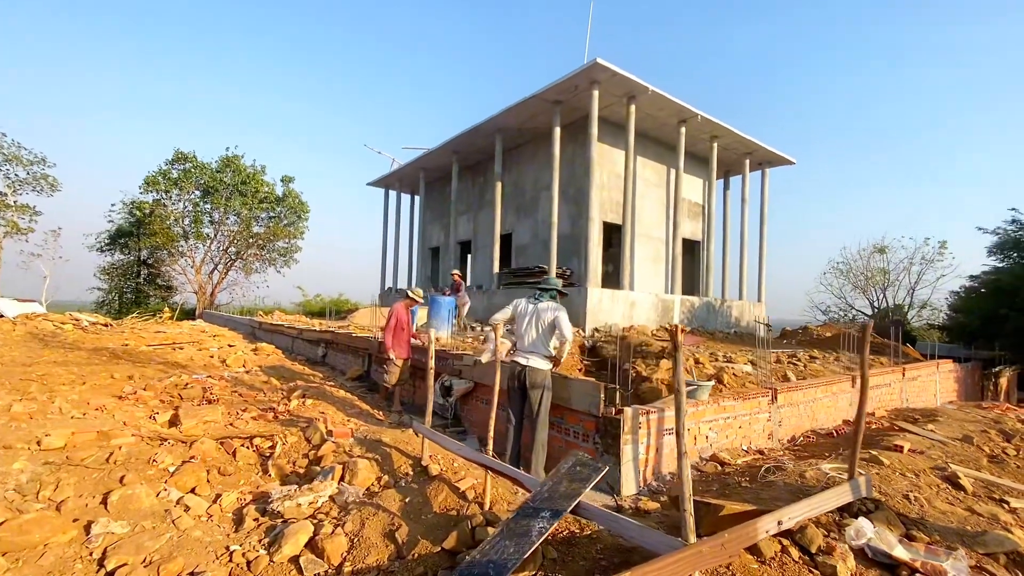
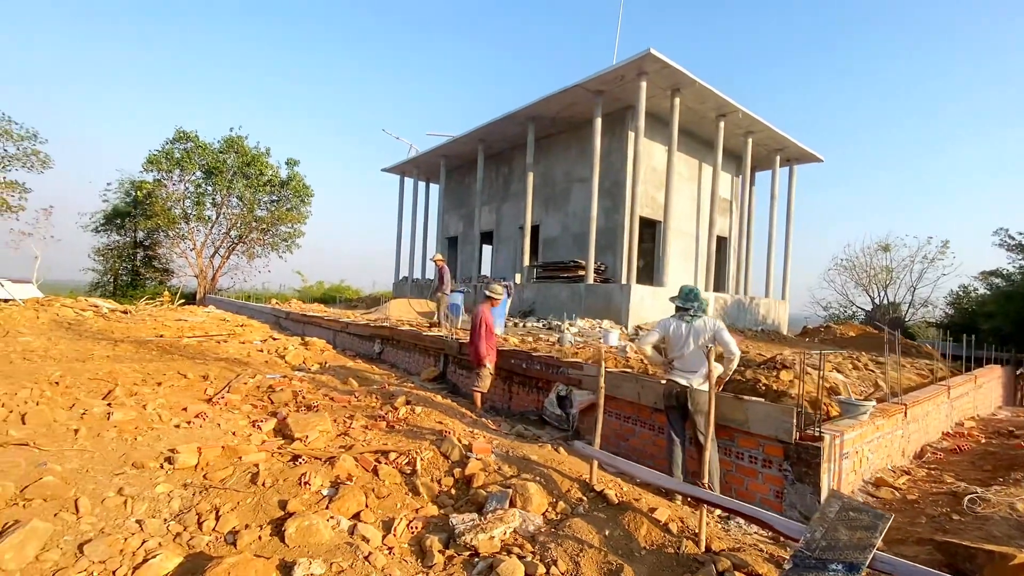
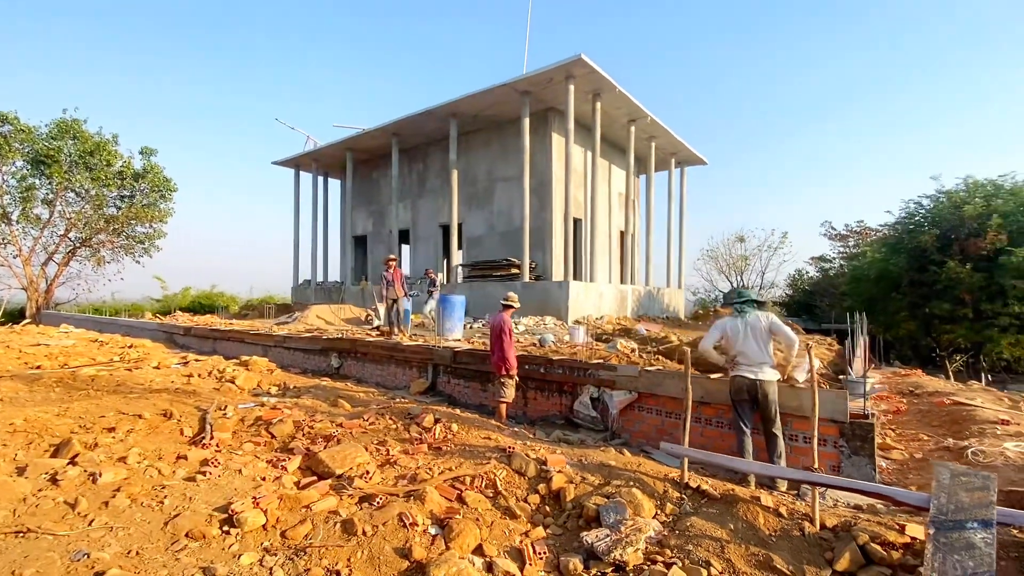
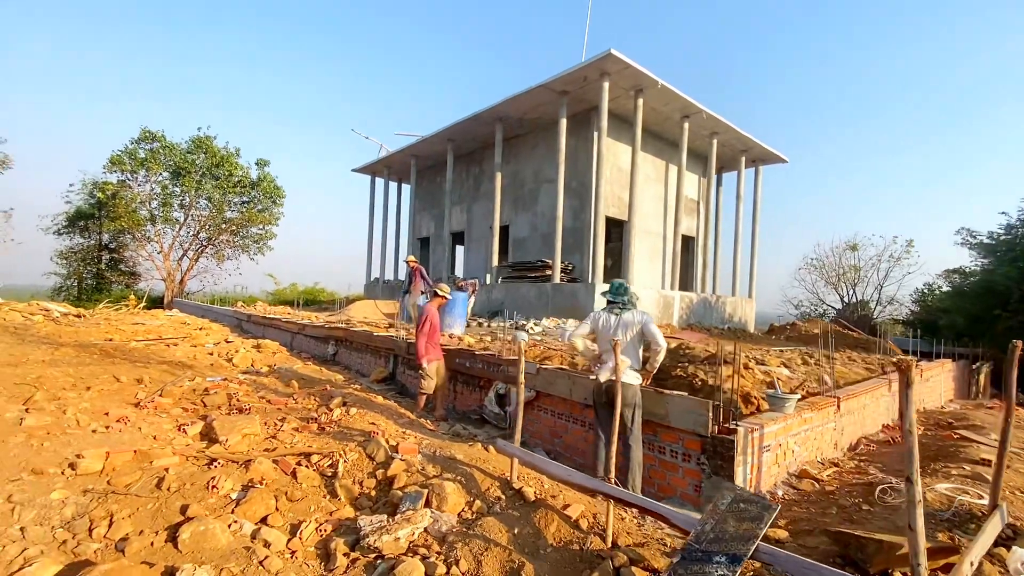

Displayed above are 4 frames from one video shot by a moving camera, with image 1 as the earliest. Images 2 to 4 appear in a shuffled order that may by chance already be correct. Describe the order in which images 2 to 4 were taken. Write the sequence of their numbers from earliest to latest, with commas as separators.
4, 2, 3
